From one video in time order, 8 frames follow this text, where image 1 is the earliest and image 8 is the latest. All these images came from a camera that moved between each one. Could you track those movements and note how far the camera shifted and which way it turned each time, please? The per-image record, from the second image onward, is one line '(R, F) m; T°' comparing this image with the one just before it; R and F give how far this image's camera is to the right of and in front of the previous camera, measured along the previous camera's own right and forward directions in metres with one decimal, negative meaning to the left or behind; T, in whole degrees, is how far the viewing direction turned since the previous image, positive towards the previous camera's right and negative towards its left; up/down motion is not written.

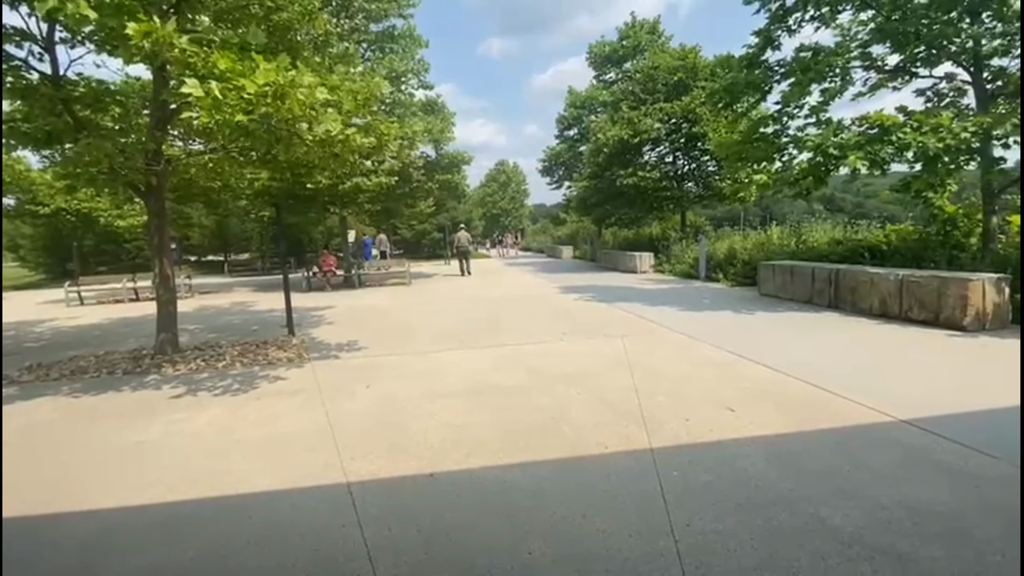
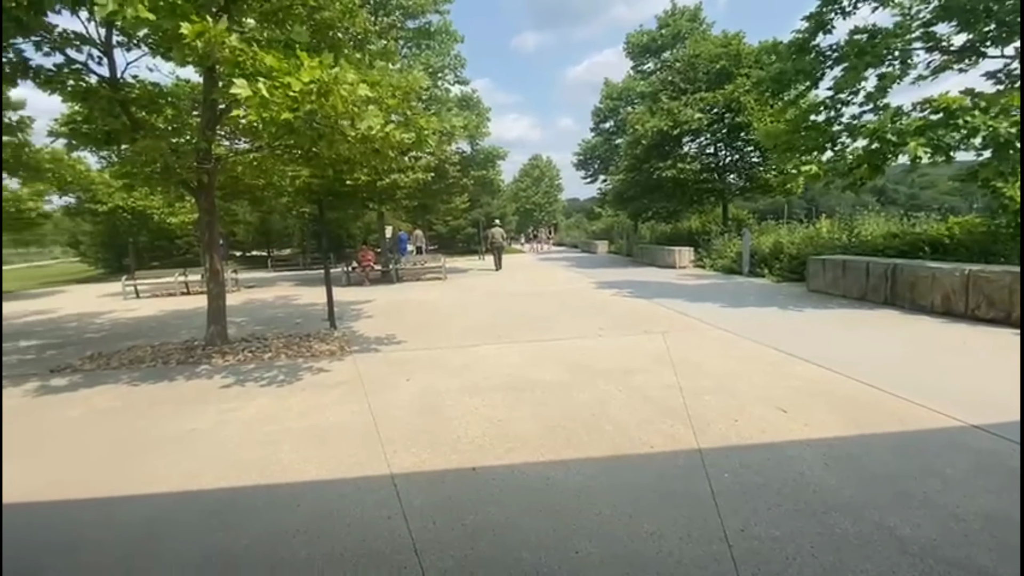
(-0.1, +0.1) m; -4°
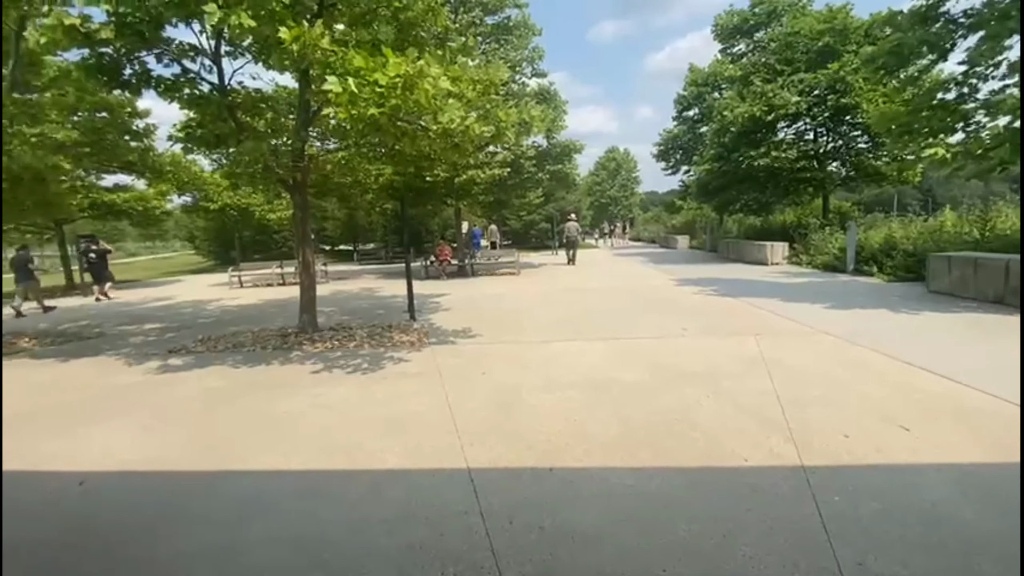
(-0.1, +0.1) m; -9°
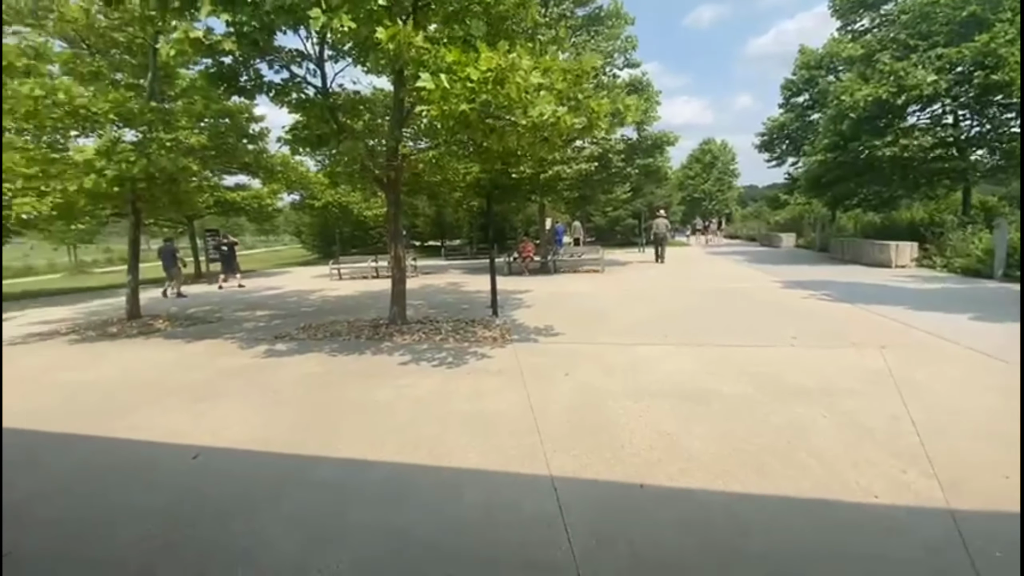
(-0.1, +0.2) m; -10°
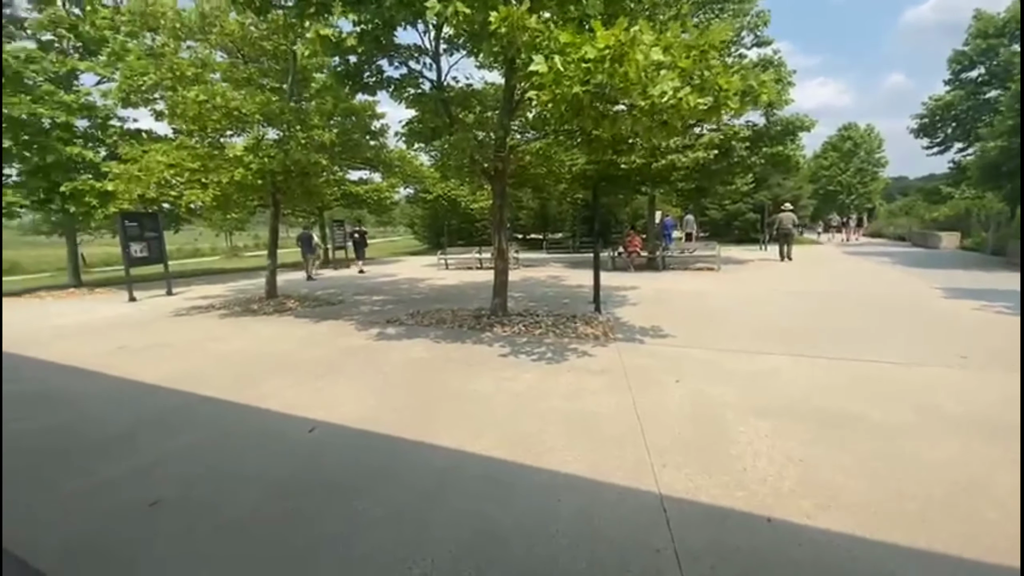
(-0.1, +0.2) m; -12°
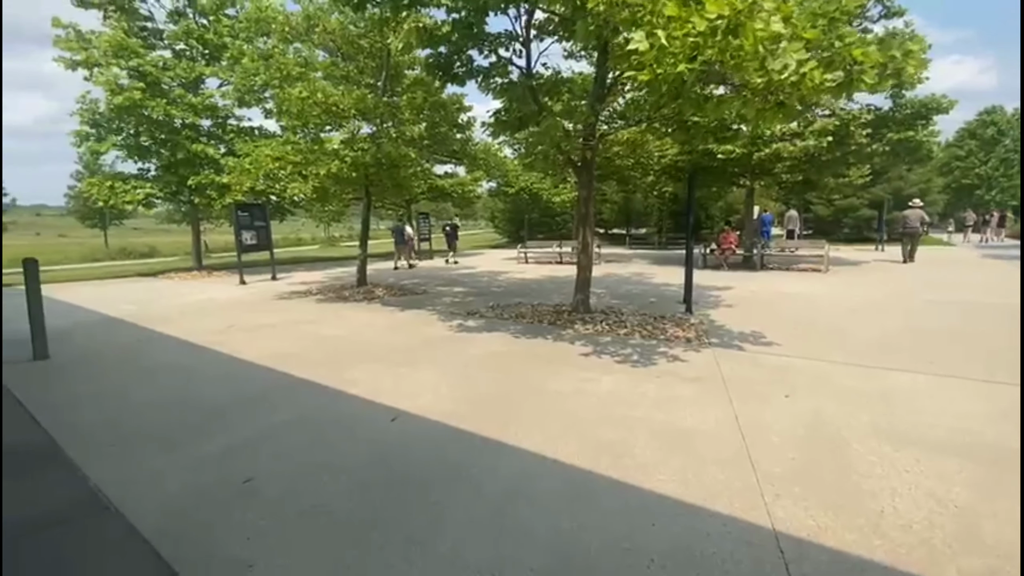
(-0.1, +0.3) m; -9°
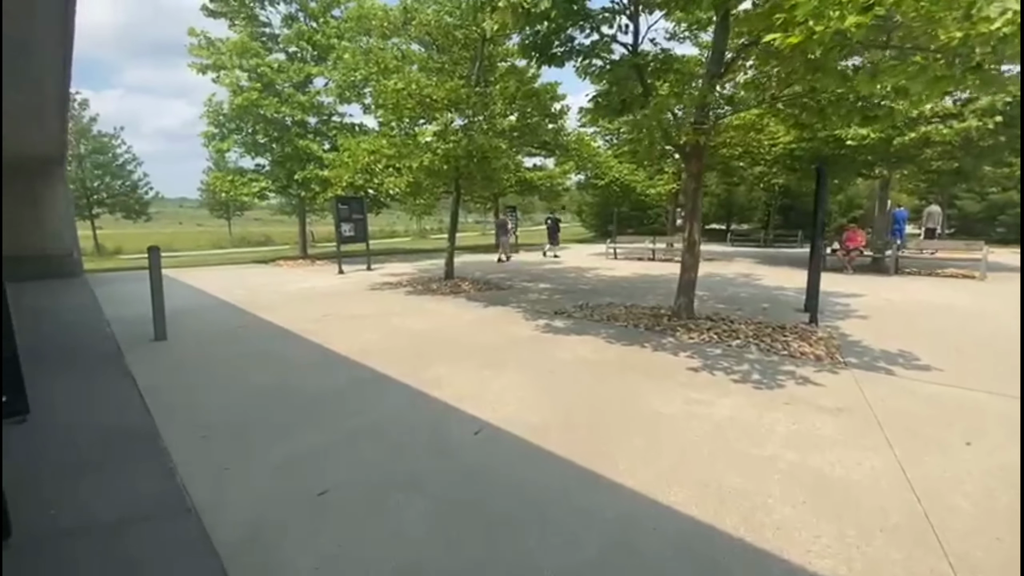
(-0.2, +0.5) m; -10°
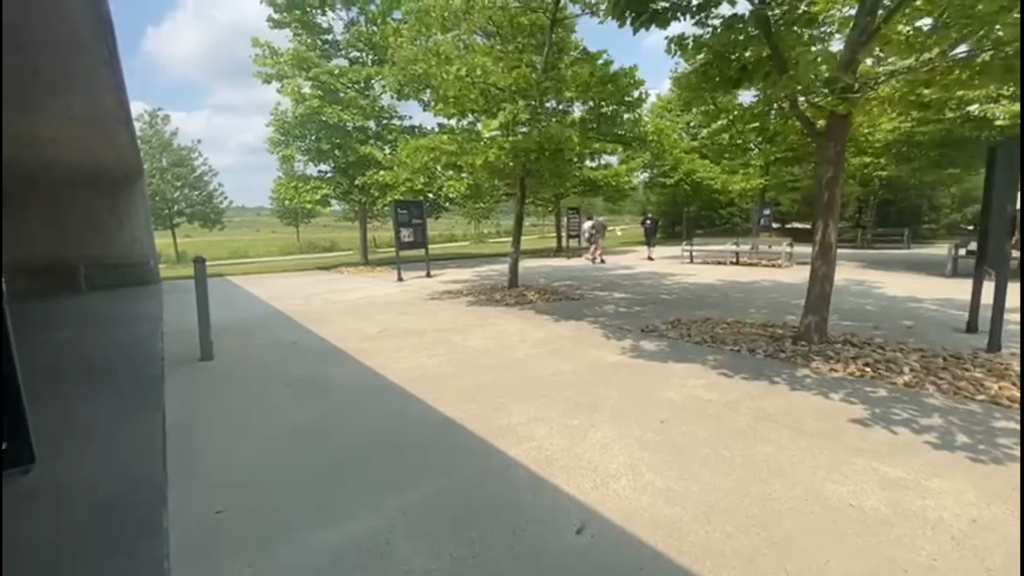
(-0.3, +1.2) m; -7°
